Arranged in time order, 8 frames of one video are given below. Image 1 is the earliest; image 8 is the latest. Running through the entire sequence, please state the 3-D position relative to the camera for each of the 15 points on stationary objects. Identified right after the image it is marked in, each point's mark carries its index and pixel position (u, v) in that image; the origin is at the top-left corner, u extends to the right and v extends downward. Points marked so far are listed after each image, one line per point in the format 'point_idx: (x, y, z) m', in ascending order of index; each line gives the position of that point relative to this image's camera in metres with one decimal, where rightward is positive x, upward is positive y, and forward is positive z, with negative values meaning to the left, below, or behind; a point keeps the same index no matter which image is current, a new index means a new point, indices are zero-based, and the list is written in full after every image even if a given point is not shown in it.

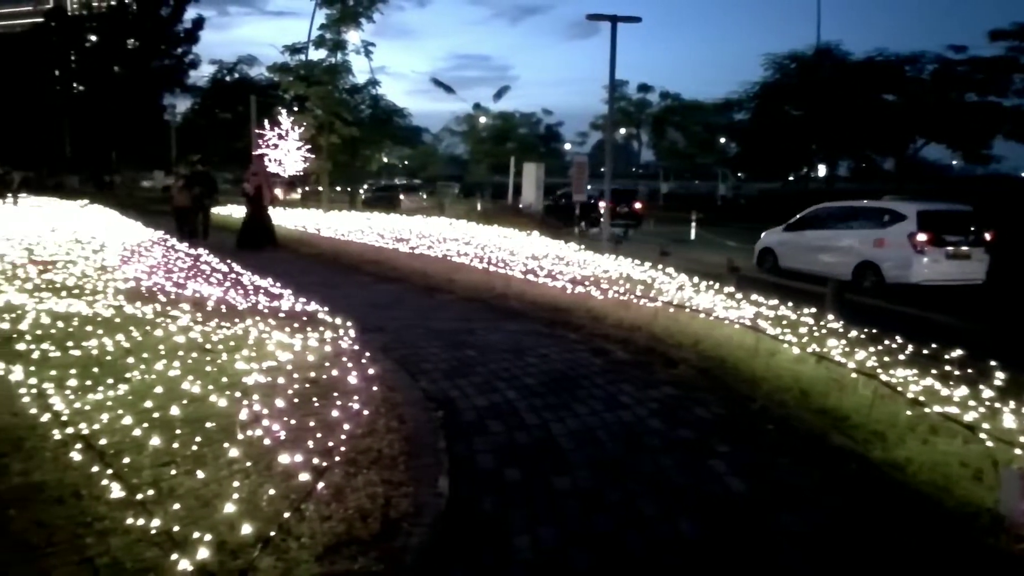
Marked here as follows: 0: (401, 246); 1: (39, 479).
0: (-3.0, +1.1, +19.8) m
1: (-3.3, -1.3, +5.2) m
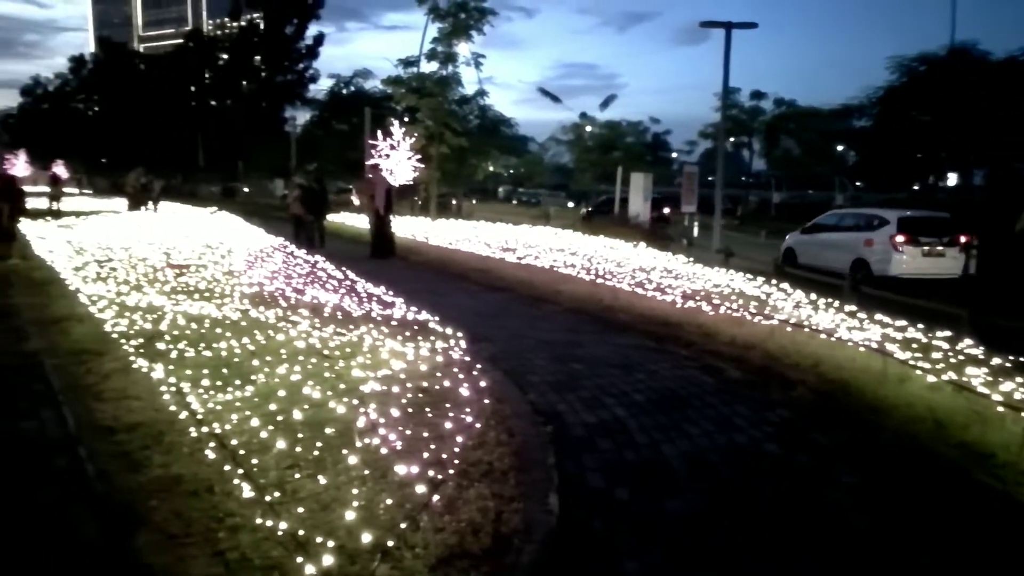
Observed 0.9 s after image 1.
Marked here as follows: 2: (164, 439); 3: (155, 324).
0: (-0.1, +0.9, +20.0) m
1: (-2.5, -1.4, +5.6) m
2: (-2.9, -1.3, +6.2) m
3: (-5.0, -0.5, +10.2) m
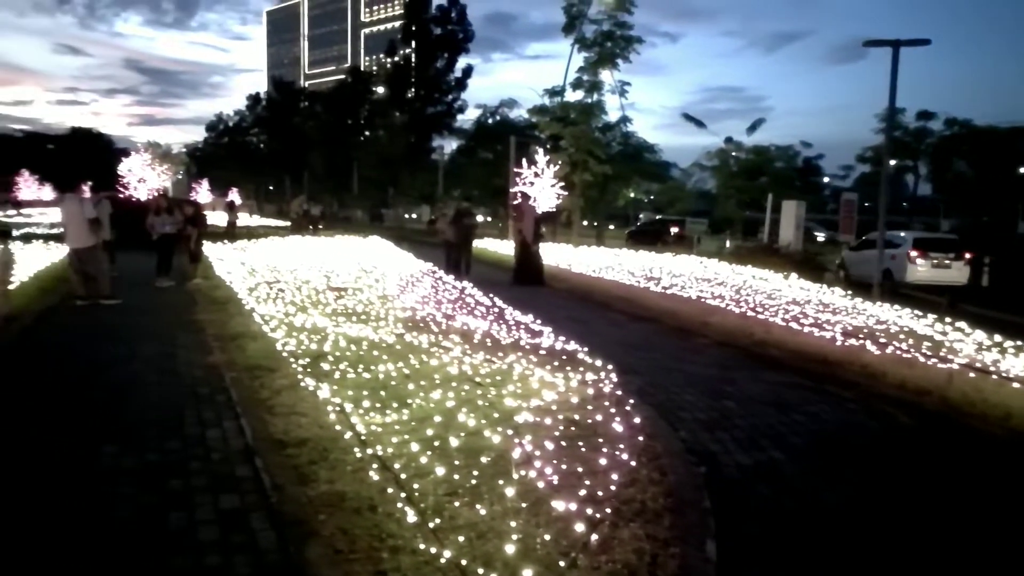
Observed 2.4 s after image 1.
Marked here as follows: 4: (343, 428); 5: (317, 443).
0: (+3.8, +0.1, +19.7) m
1: (-1.3, -1.6, +5.9) m
2: (-1.6, -1.5, +6.6) m
3: (-2.9, -0.8, +10.9) m
4: (-1.7, -1.4, +7.3) m
5: (-1.9, -1.5, +7.1) m
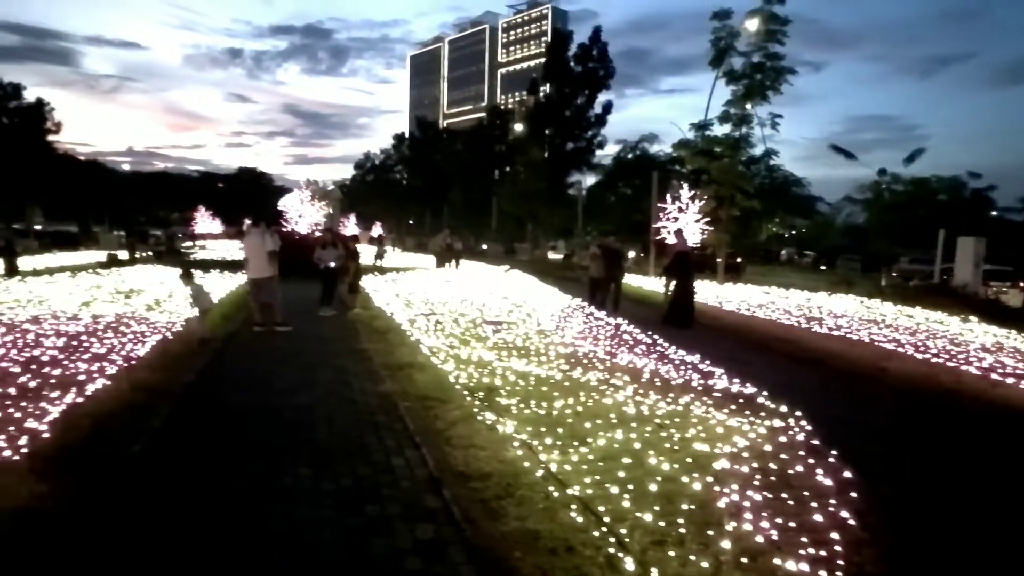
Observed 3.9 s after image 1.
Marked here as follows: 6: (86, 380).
0: (+7.7, -0.9, +18.6) m
1: (+0.2, -1.9, +5.9) m
2: (+0.1, -1.8, +6.6) m
3: (-0.4, -1.4, +11.1) m
4: (+0.2, -1.8, +7.3) m
5: (-0.1, -1.8, +7.1) m
6: (-6.4, -1.4, +11.0) m
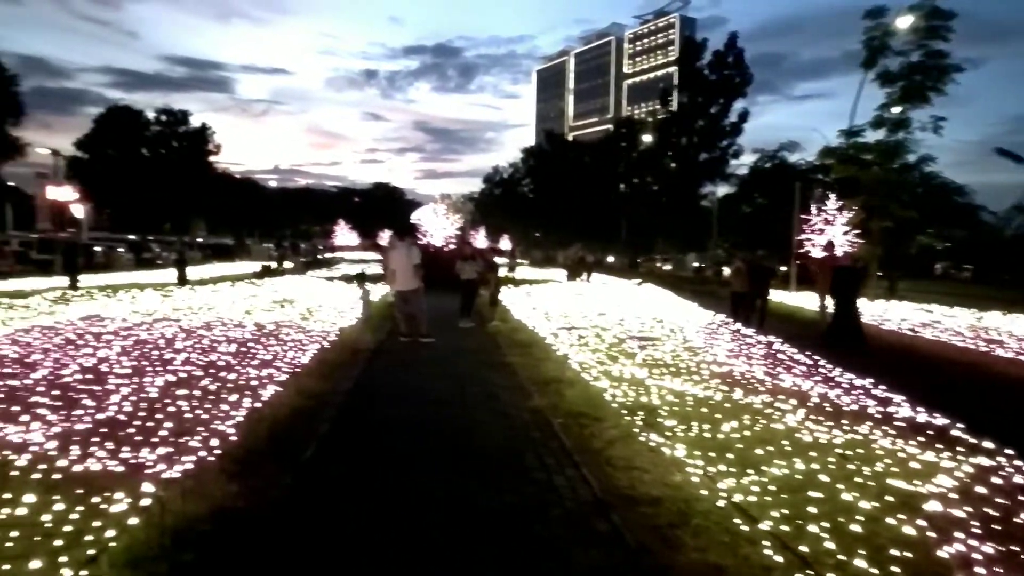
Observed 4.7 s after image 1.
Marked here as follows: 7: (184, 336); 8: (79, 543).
0: (+11.1, -1.4, +16.9) m
1: (+1.6, -2.1, +5.5) m
2: (+1.6, -2.0, +6.3) m
3: (+1.9, -1.6, +10.8) m
4: (+1.8, -1.9, +7.0) m
5: (+1.5, -2.0, +6.8) m
6: (-4.0, -1.6, +11.7) m
7: (-7.7, -1.1, +17.1) m
8: (-3.3, -2.0, +5.7) m
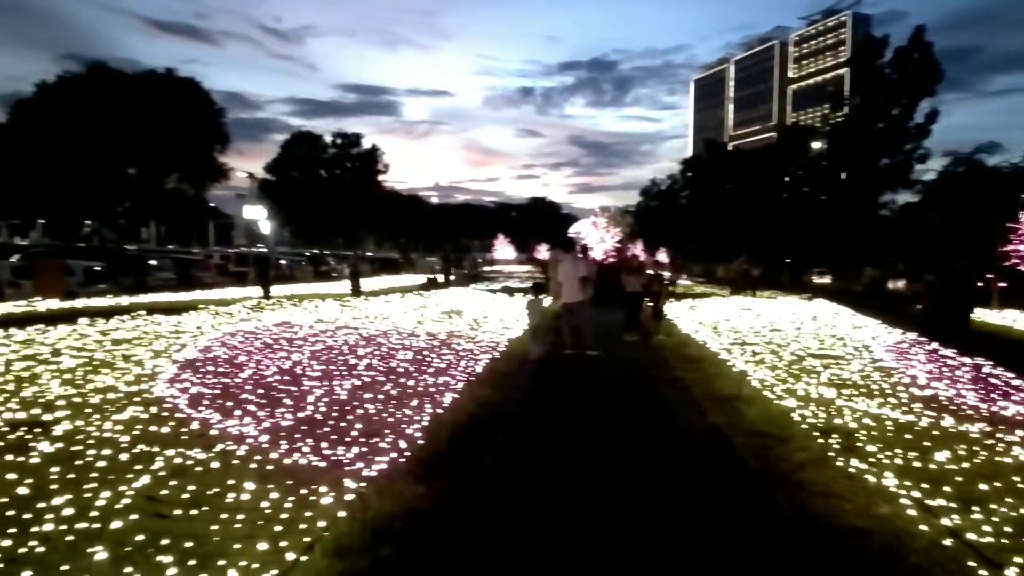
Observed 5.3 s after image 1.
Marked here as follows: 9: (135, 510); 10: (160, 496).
0: (+14.6, -1.7, +14.1) m
1: (+3.0, -2.2, +4.9) m
2: (+3.1, -2.1, +5.7) m
3: (+4.4, -1.8, +10.0) m
4: (+3.5, -2.0, +6.3) m
5: (+3.2, -2.1, +6.2) m
6: (-1.2, -1.7, +12.2) m
7: (-3.7, -1.4, +18.2) m
8: (-1.8, -2.0, +6.1) m
9: (-3.2, -1.9, +6.2) m
10: (-3.1, -1.9, +6.6) m
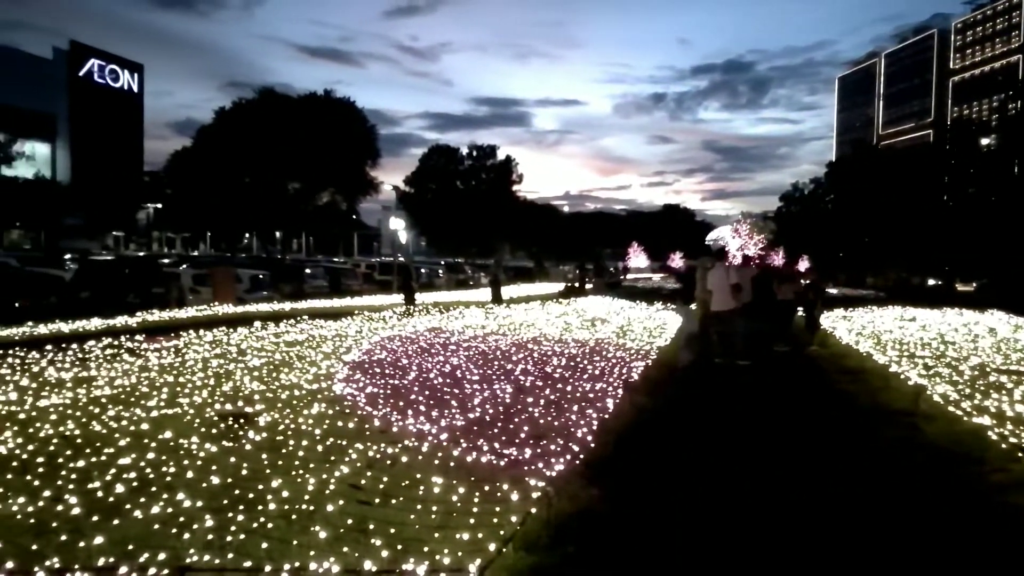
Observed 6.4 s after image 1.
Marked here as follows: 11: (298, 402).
0: (+17.4, -1.9, +11.4) m
1: (+4.3, -2.2, +4.4) m
2: (+4.6, -2.2, +5.1) m
3: (+6.5, -1.9, +9.2) m
4: (+5.0, -2.1, +5.7) m
5: (+4.7, -2.2, +5.7) m
6: (+1.4, -1.8, +12.3) m
7: (+0.1, -1.6, +18.6) m
8: (-0.2, -2.0, +6.4) m
9: (-1.6, -1.9, +6.8) m
10: (-1.5, -1.9, +7.1) m
11: (-3.3, -1.8, +11.3) m
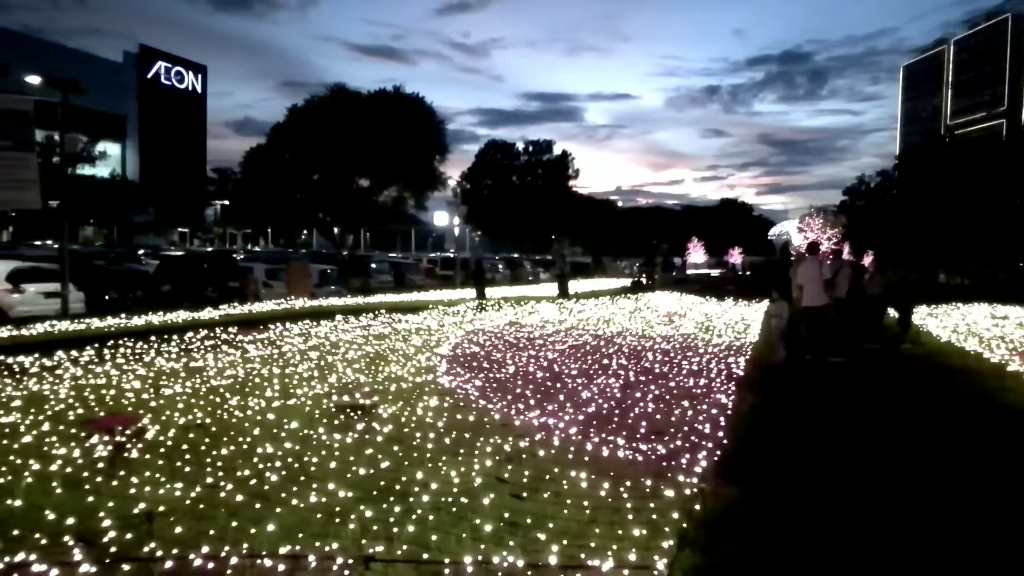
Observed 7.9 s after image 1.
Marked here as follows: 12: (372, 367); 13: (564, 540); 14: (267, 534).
0: (+19.0, -1.9, +9.9) m
1: (+5.4, -2.1, +3.9) m
2: (+5.8, -2.1, +4.6) m
3: (+8.0, -1.8, +8.5) m
4: (+6.3, -2.0, +5.2) m
5: (+5.9, -2.1, +5.2) m
6: (+3.2, -1.7, +12.0) m
7: (+2.3, -1.4, +18.4) m
8: (+1.1, -2.0, +6.3) m
9: (-0.2, -1.8, +6.7) m
10: (-0.1, -1.8, +7.0) m
11: (-1.6, -1.6, +11.4) m
12: (-2.8, -1.5, +14.4) m
13: (+0.4, -2.0, +5.7) m
14: (-1.9, -1.9, +5.6) m
